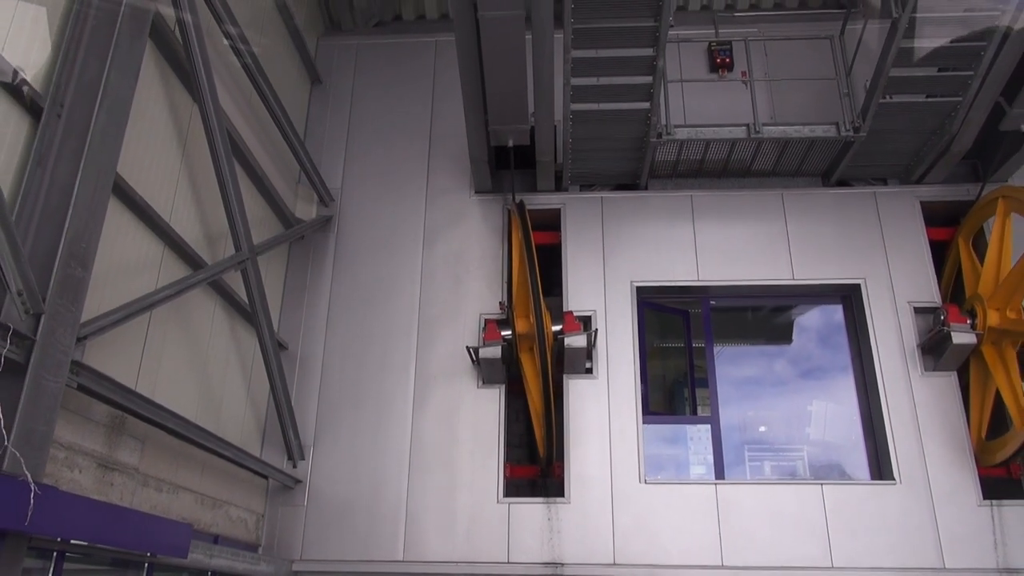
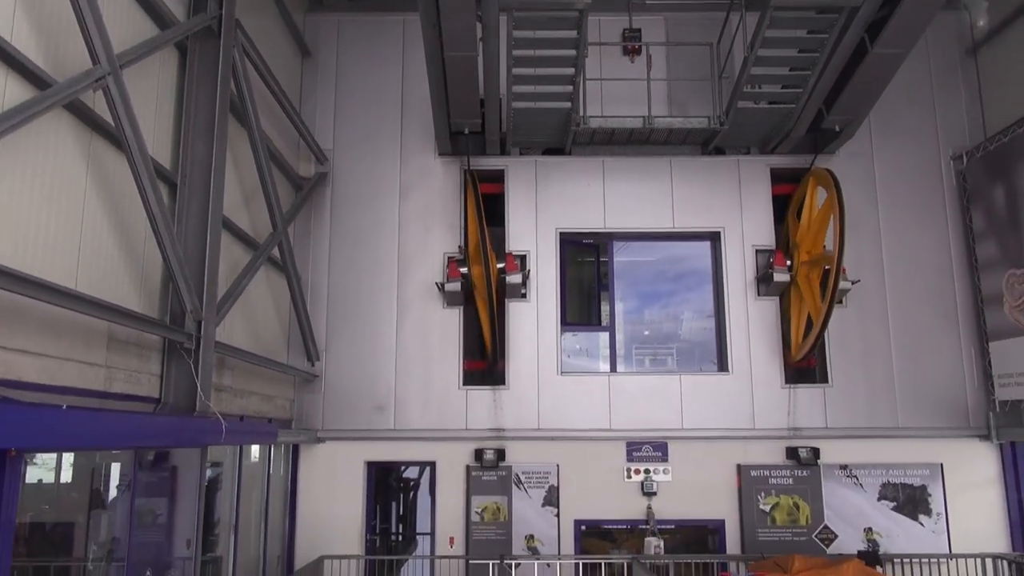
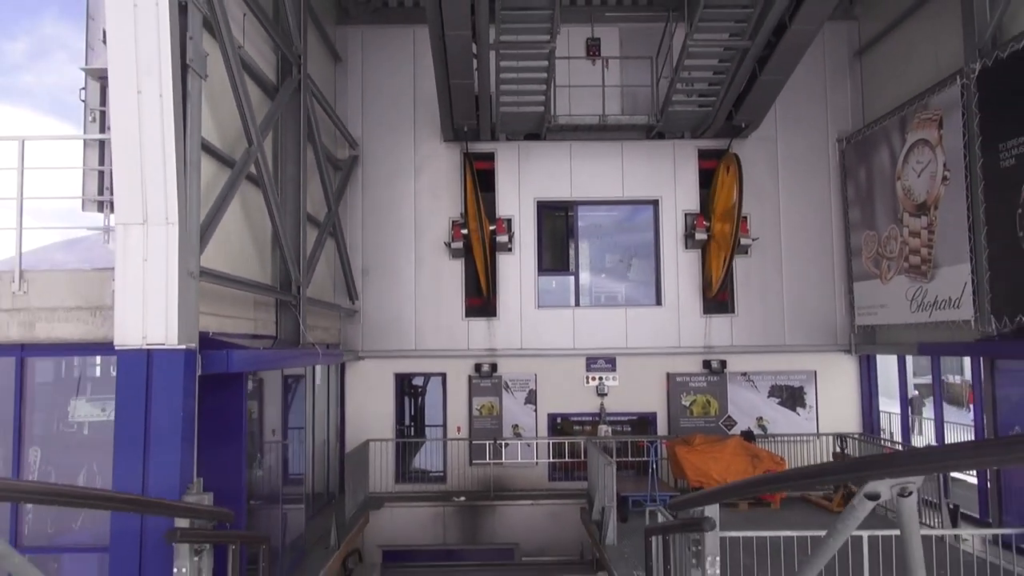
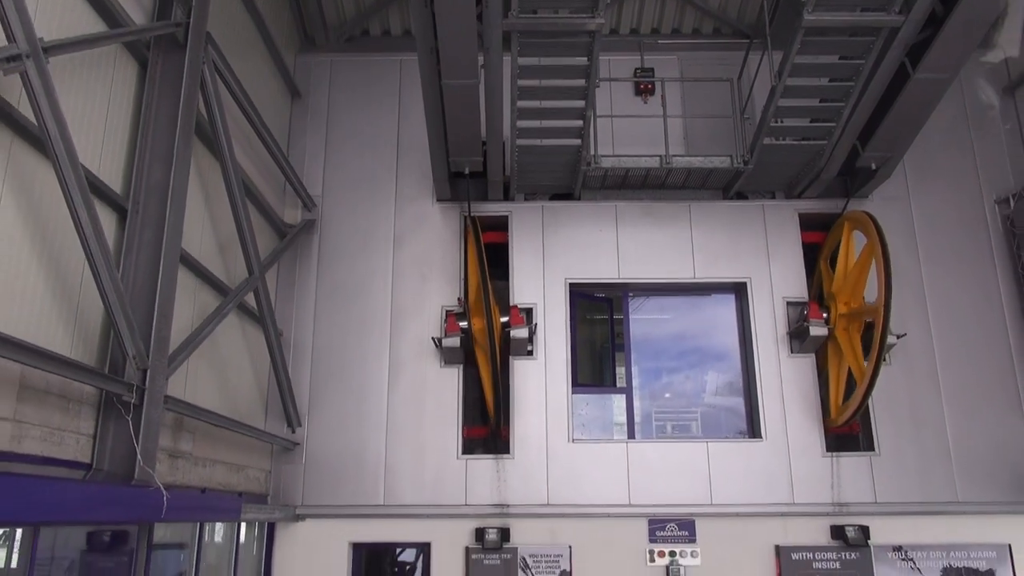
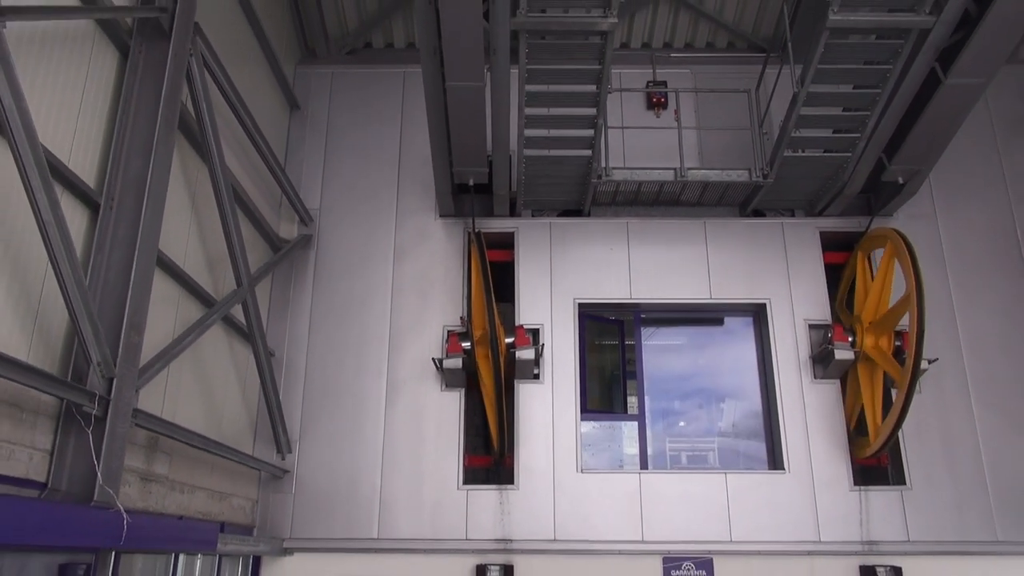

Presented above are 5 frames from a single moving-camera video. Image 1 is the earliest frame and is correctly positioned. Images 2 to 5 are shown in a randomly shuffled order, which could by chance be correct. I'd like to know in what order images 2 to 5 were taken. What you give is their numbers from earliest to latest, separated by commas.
5, 4, 2, 3
